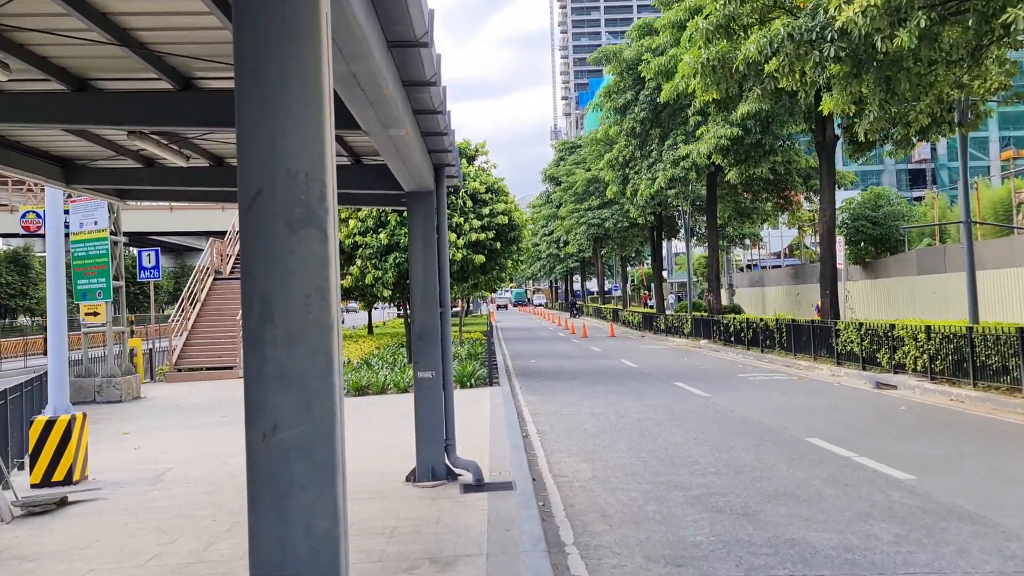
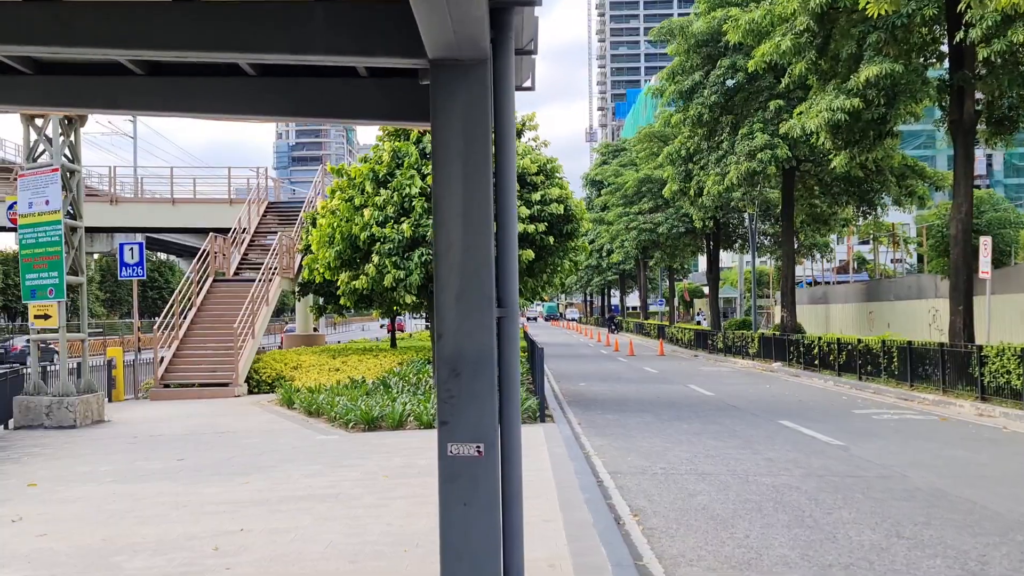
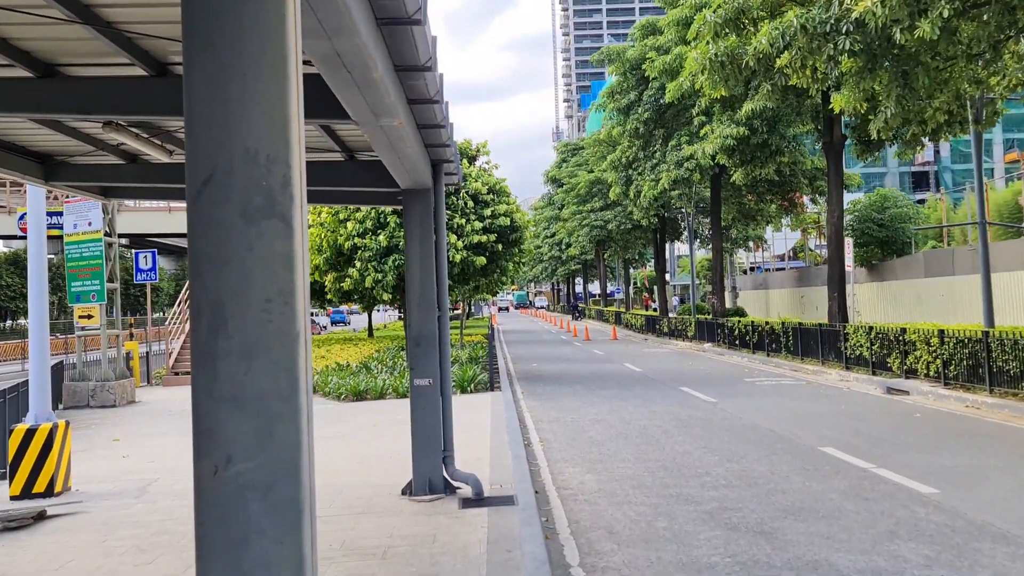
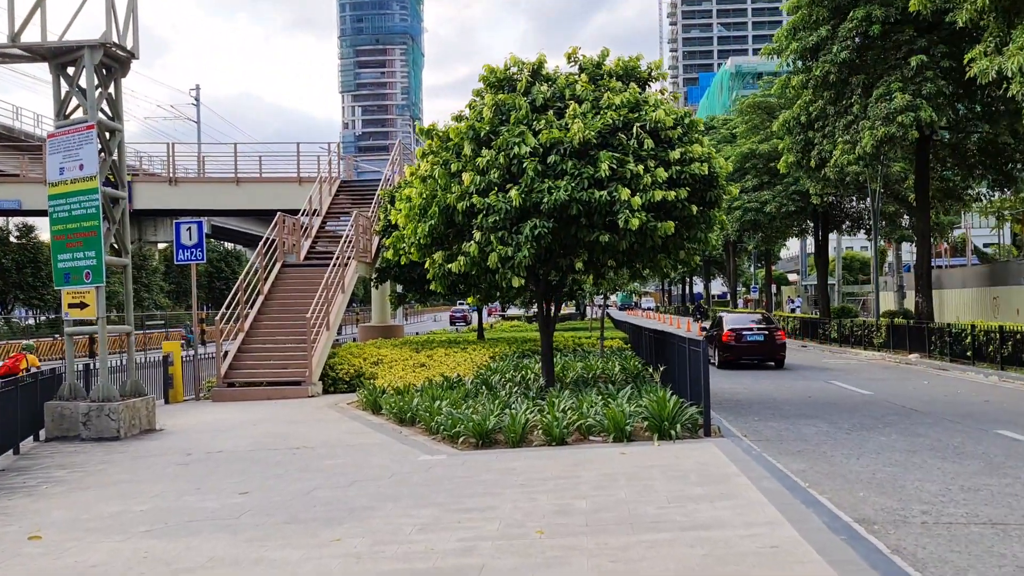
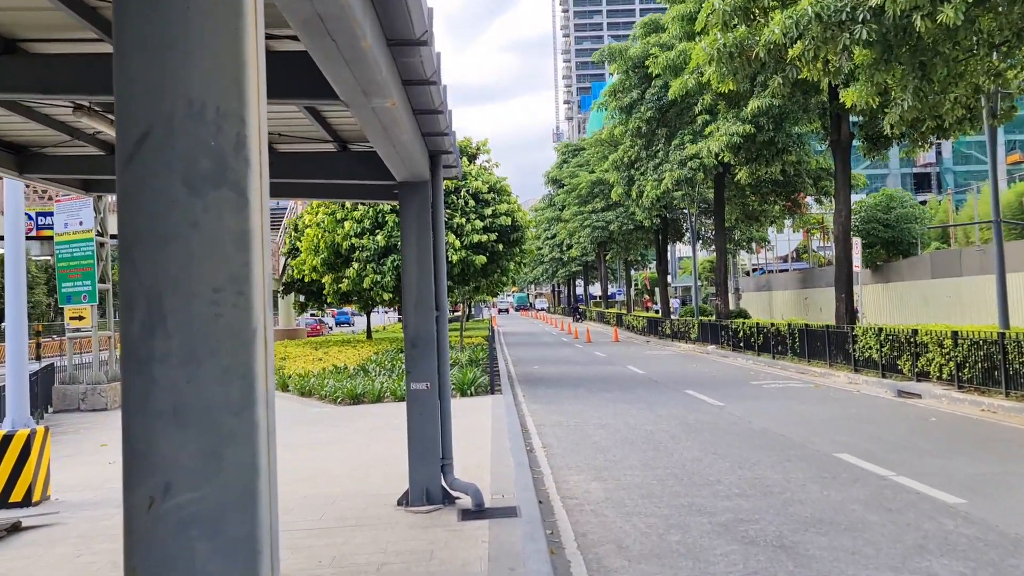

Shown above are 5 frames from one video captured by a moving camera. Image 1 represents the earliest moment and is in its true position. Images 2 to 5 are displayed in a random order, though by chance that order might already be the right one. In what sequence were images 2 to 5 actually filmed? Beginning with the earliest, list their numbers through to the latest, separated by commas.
3, 5, 2, 4
